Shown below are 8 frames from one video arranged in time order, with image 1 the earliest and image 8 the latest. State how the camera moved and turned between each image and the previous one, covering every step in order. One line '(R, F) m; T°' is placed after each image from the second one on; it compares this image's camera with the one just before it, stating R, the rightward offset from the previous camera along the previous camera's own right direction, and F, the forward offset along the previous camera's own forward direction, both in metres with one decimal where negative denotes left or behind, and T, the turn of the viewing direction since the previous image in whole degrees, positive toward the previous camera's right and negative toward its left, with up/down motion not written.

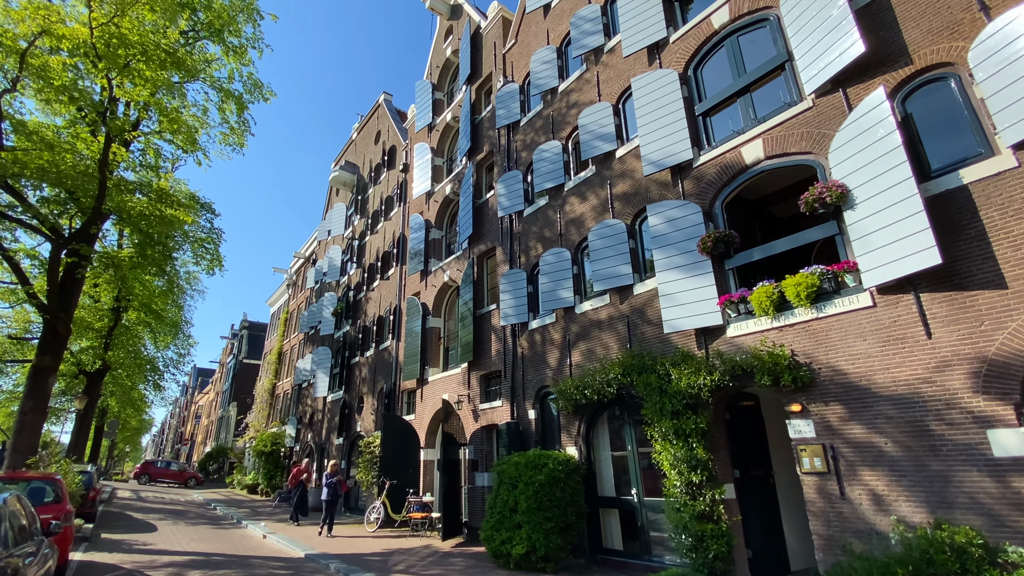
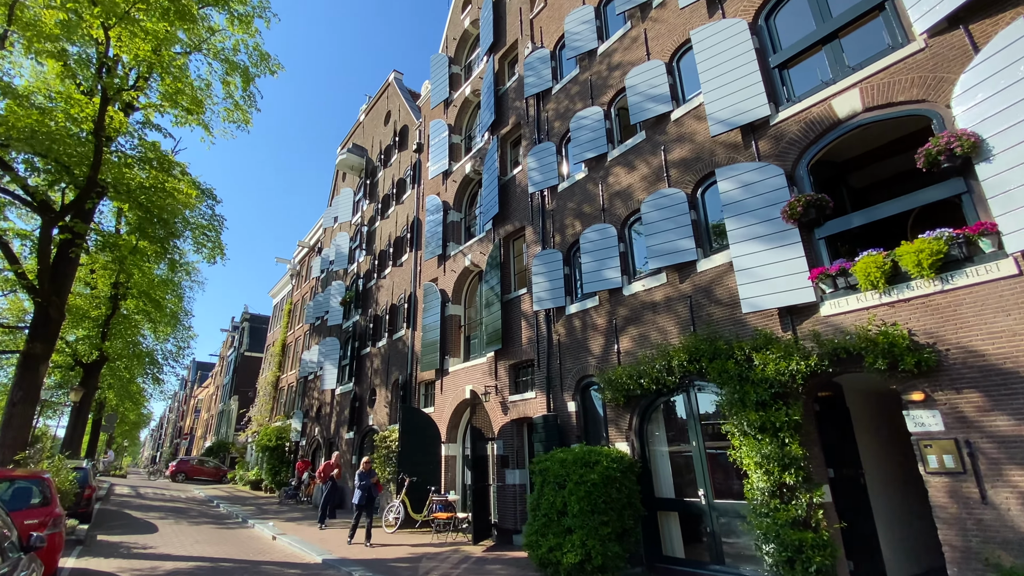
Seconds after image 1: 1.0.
(-0.8, +1.0) m; 0°
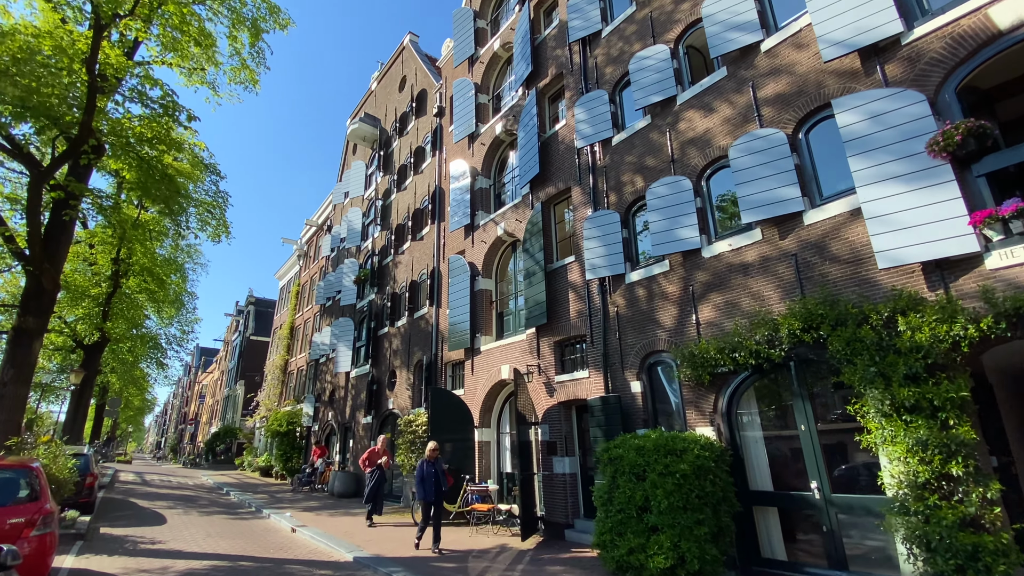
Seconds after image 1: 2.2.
(-1.0, +1.3) m; 0°
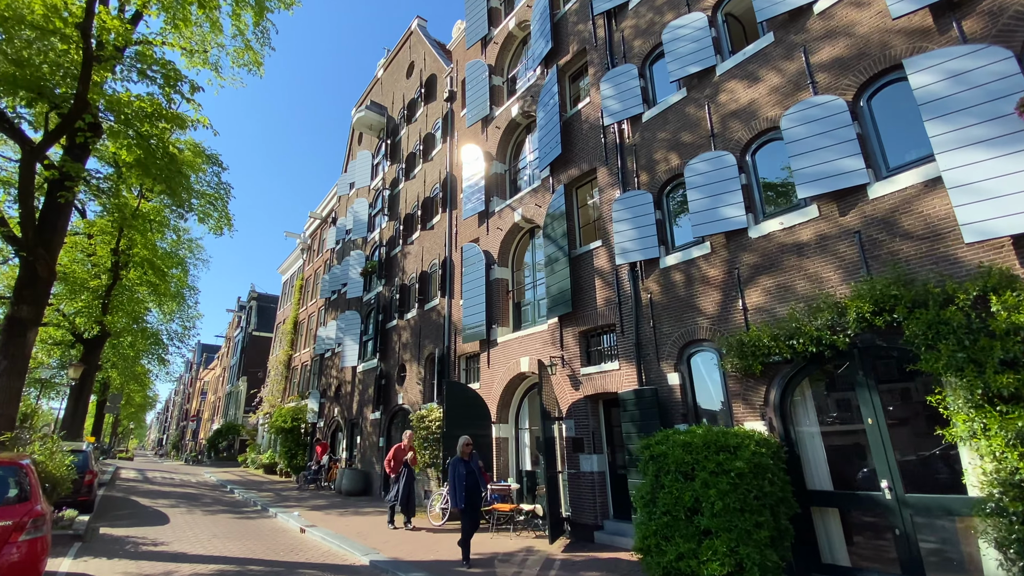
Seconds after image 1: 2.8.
(-0.4, +0.6) m; 0°
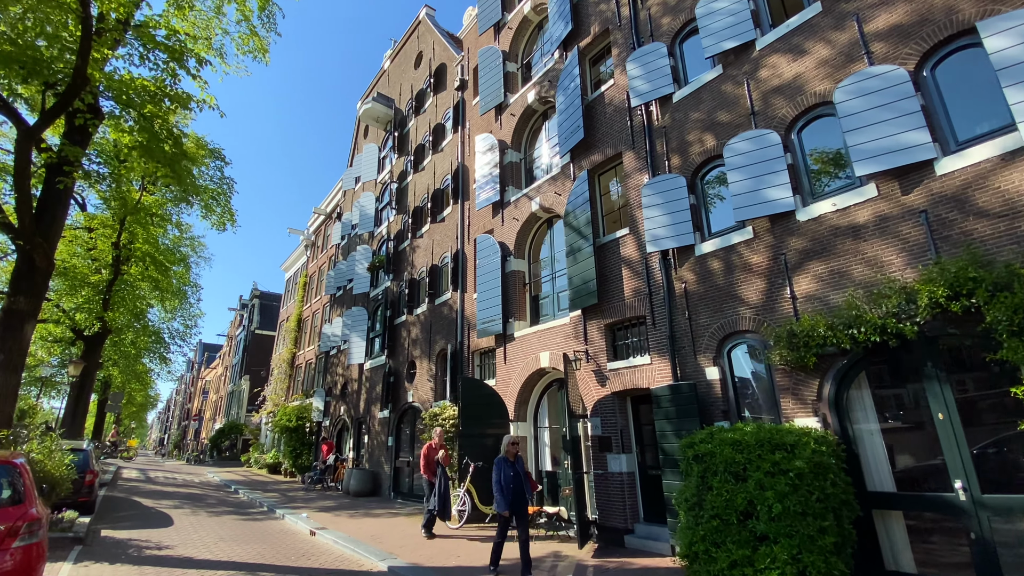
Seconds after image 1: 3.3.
(-0.4, +0.5) m; 0°
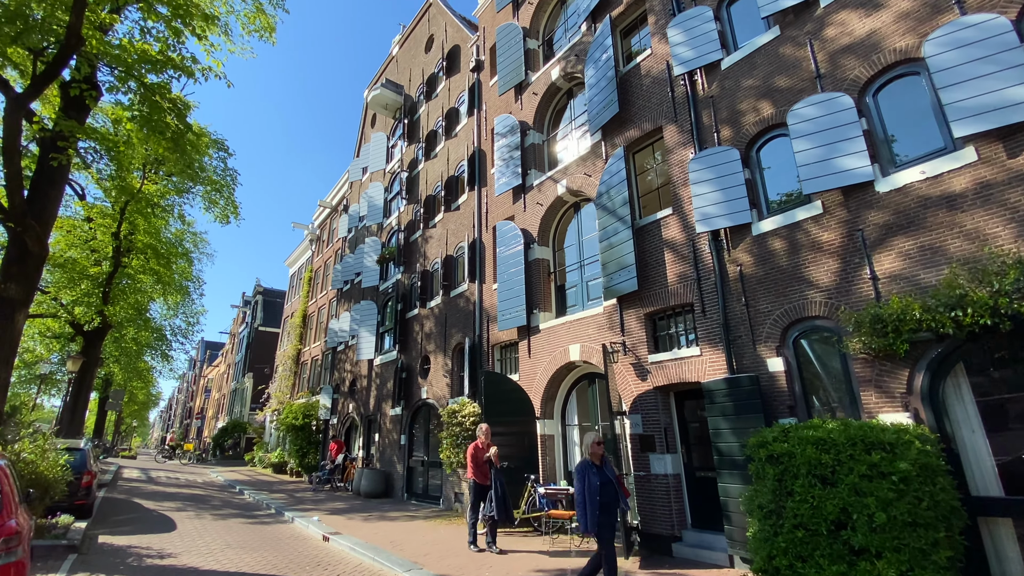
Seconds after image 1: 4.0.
(-0.5, +0.8) m; 0°
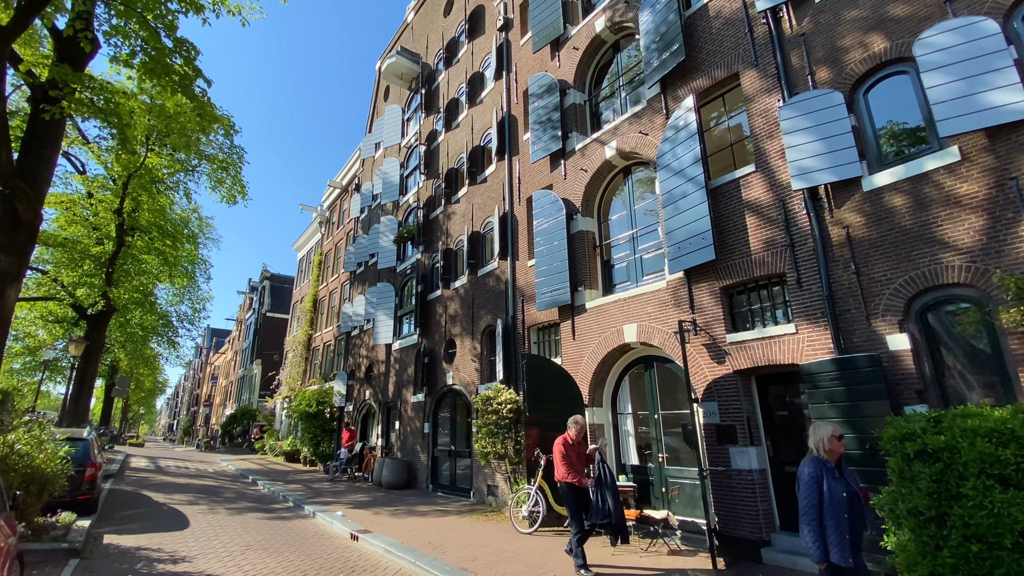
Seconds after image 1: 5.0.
(-0.8, +1.1) m; 0°
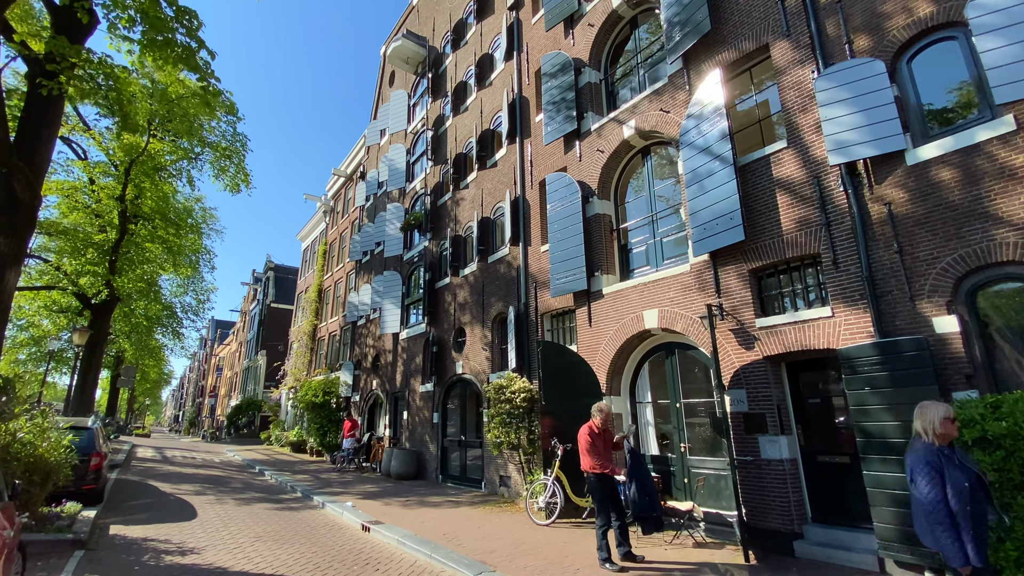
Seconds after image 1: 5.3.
(-0.2, +0.3) m; 0°
